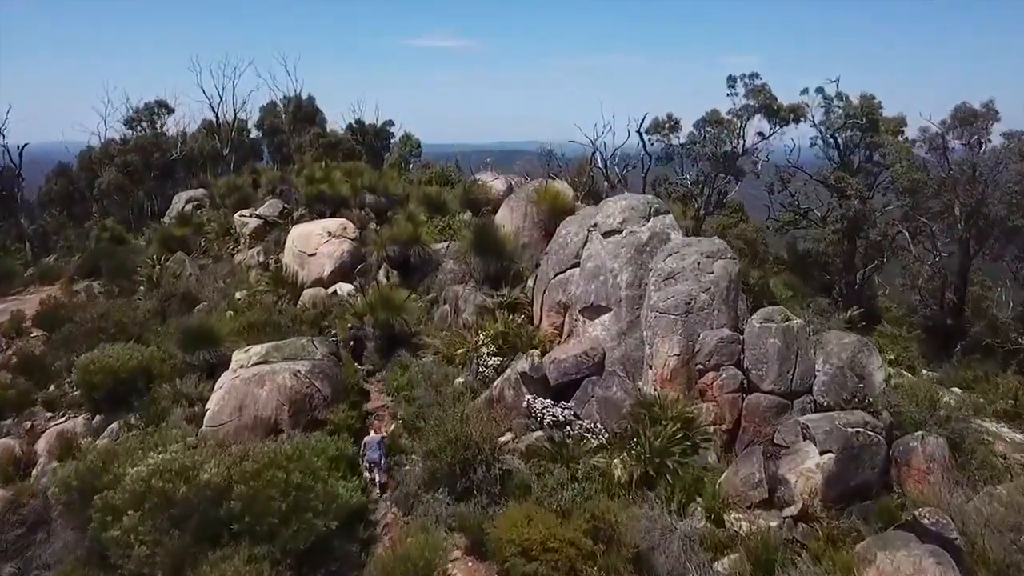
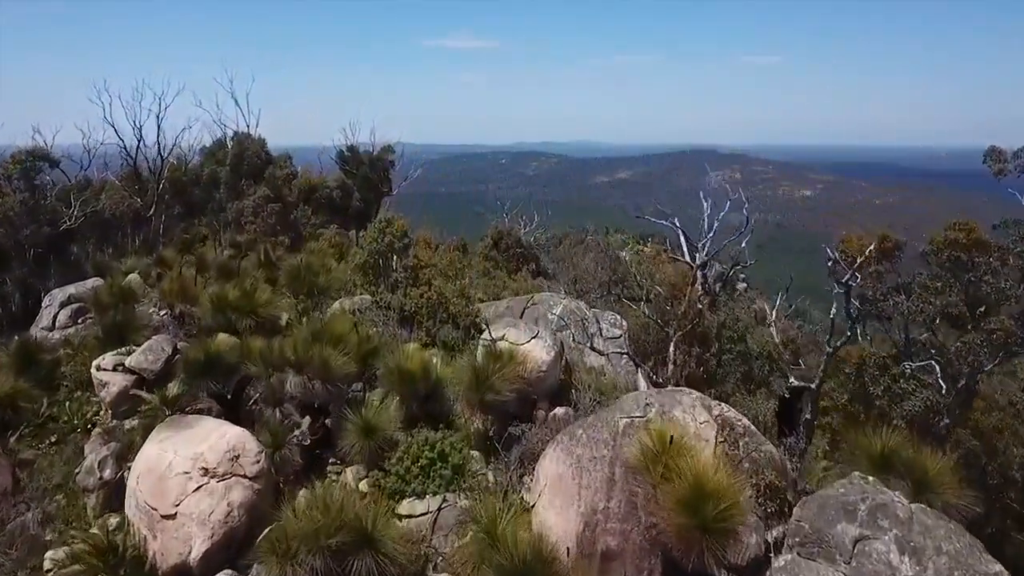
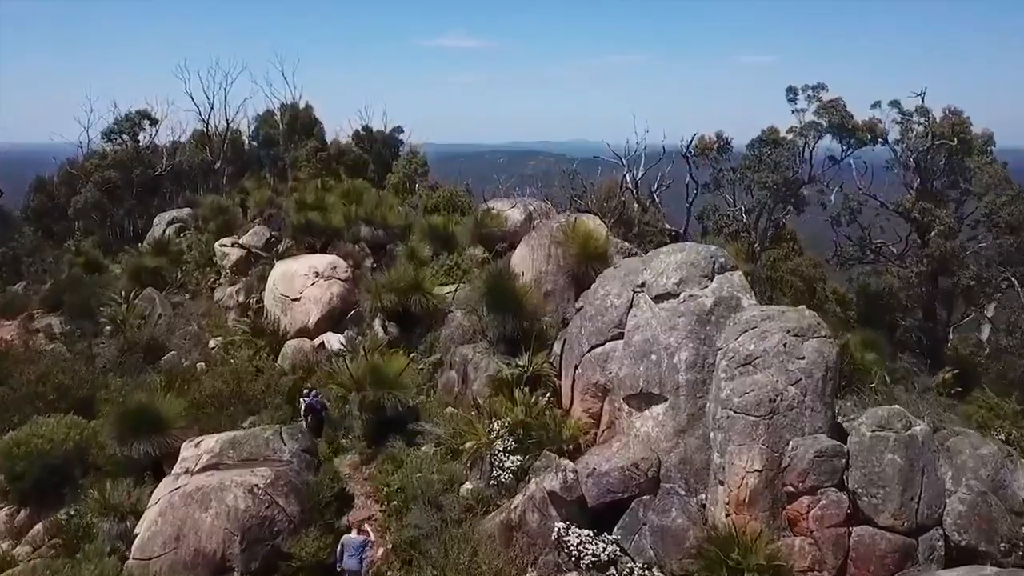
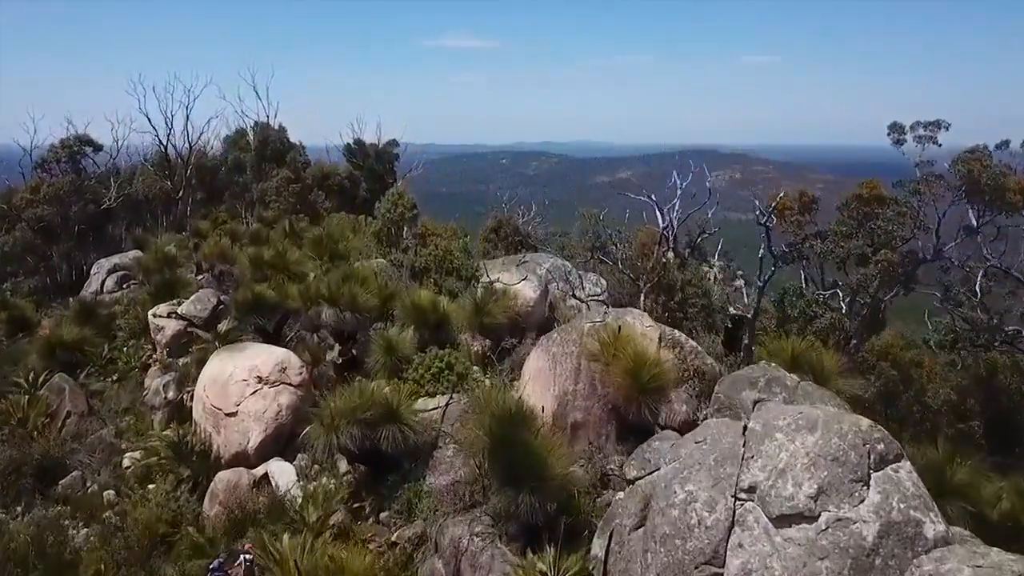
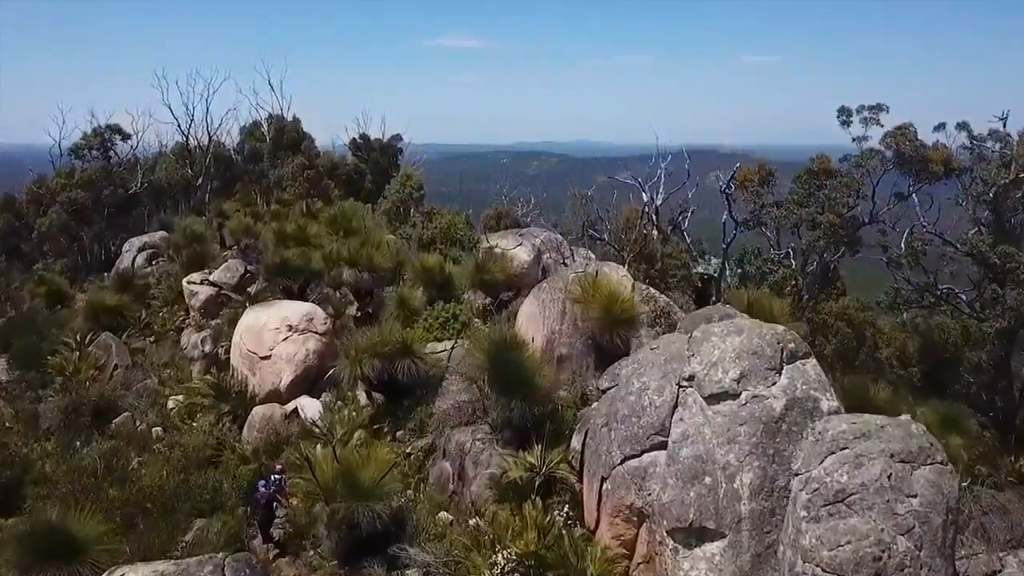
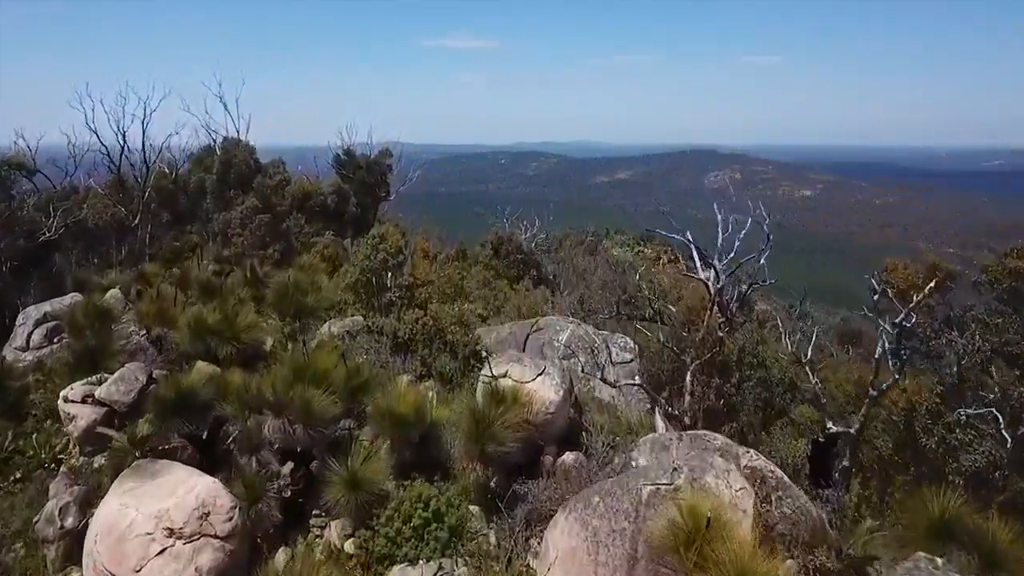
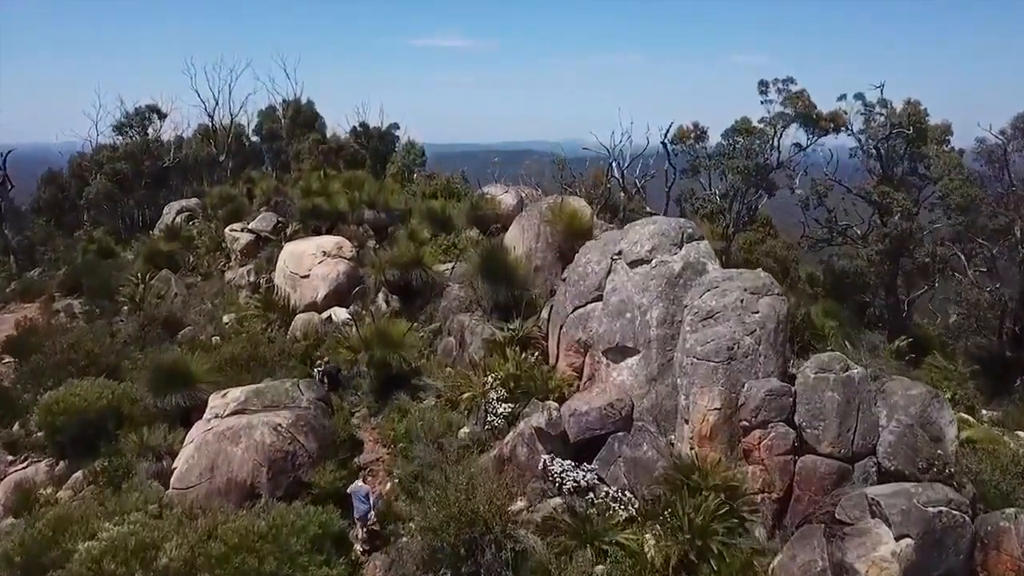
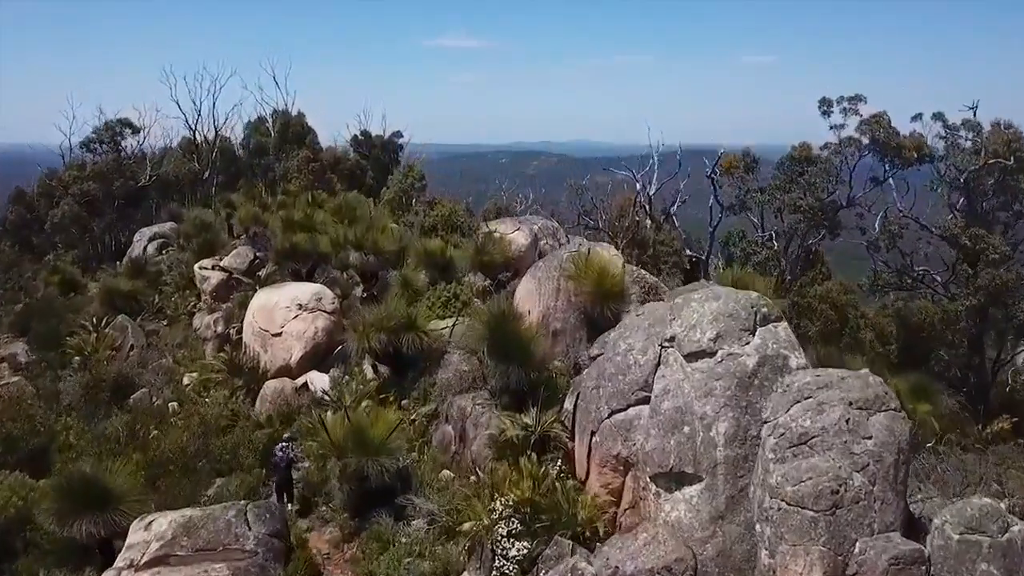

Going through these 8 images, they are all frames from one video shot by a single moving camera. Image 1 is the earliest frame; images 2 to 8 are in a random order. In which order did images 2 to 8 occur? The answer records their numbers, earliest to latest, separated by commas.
7, 3, 8, 5, 4, 2, 6
